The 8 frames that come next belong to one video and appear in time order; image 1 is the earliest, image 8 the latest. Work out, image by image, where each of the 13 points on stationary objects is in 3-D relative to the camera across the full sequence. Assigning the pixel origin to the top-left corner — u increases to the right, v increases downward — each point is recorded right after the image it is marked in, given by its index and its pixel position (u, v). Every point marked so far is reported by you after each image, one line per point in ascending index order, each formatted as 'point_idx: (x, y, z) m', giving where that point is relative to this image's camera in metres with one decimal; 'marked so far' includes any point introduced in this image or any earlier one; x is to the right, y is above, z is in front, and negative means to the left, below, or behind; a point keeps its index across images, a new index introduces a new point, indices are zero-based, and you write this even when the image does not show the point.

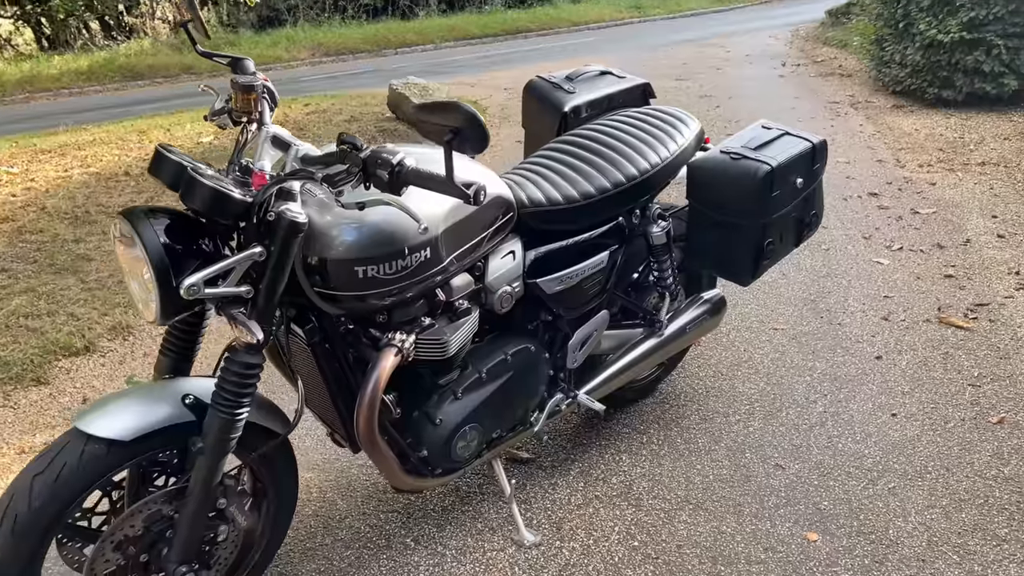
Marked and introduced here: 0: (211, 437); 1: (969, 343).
0: (-0.6, -0.3, +1.8) m
1: (+1.8, -0.2, +3.4) m
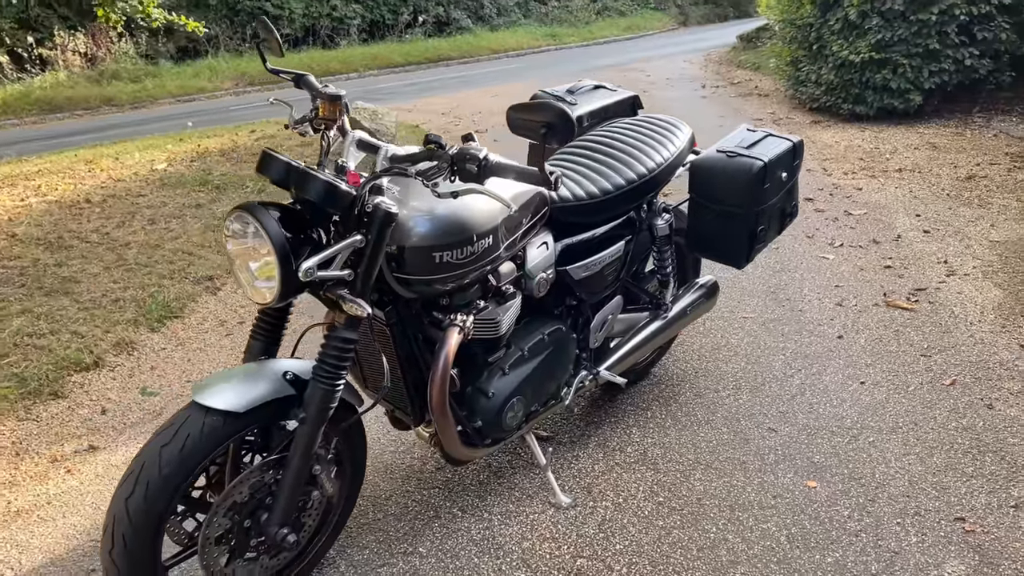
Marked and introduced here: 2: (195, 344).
0: (-0.5, -0.3, +2.0) m
1: (+1.8, -0.1, +3.9) m
2: (-1.5, -0.3, +4.1) m
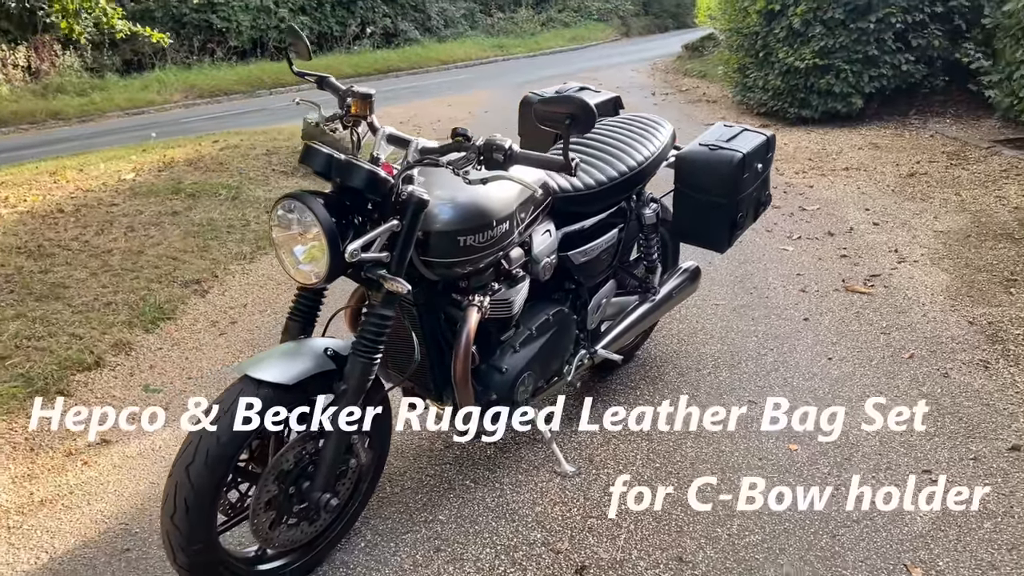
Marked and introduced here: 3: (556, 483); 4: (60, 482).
0: (-0.4, -0.2, +2.2) m
1: (+1.7, -0.1, +4.2) m
2: (-1.6, -0.3, +4.2) m
3: (+0.1, -0.6, +2.9) m
4: (-1.6, -0.7, +3.1) m
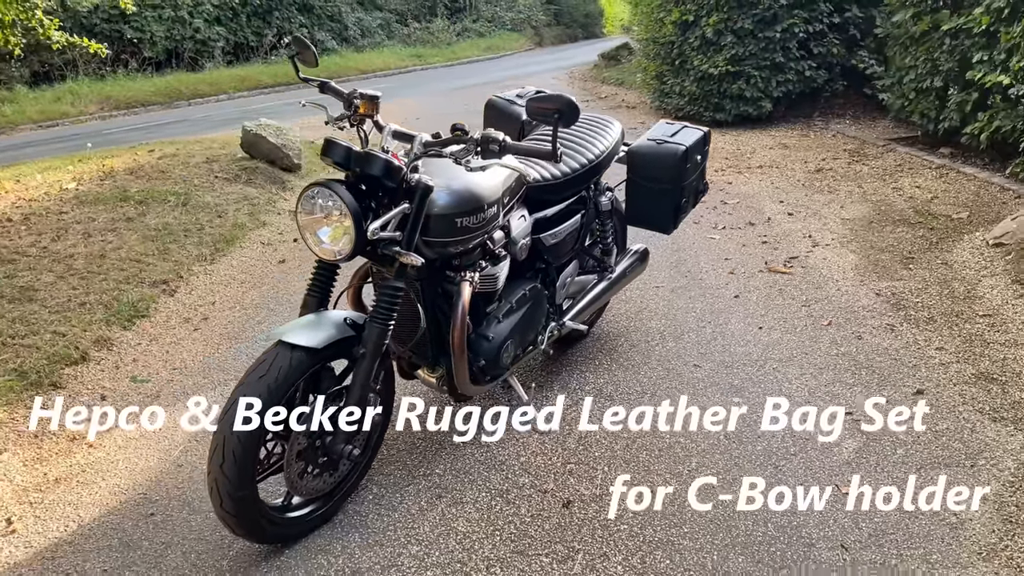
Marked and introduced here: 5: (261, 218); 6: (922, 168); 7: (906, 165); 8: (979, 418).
0: (-0.4, -0.2, +2.5) m
1: (+1.5, 0.0, +4.7) m
2: (-1.8, -0.3, +4.5) m
3: (+0.1, -0.6, +3.2) m
4: (-1.7, -0.7, +3.3) m
5: (-1.9, +0.5, +6.6) m
6: (+3.3, +1.0, +7.2) m
7: (+3.3, +1.0, +7.3) m
8: (+1.7, -0.5, +3.2) m
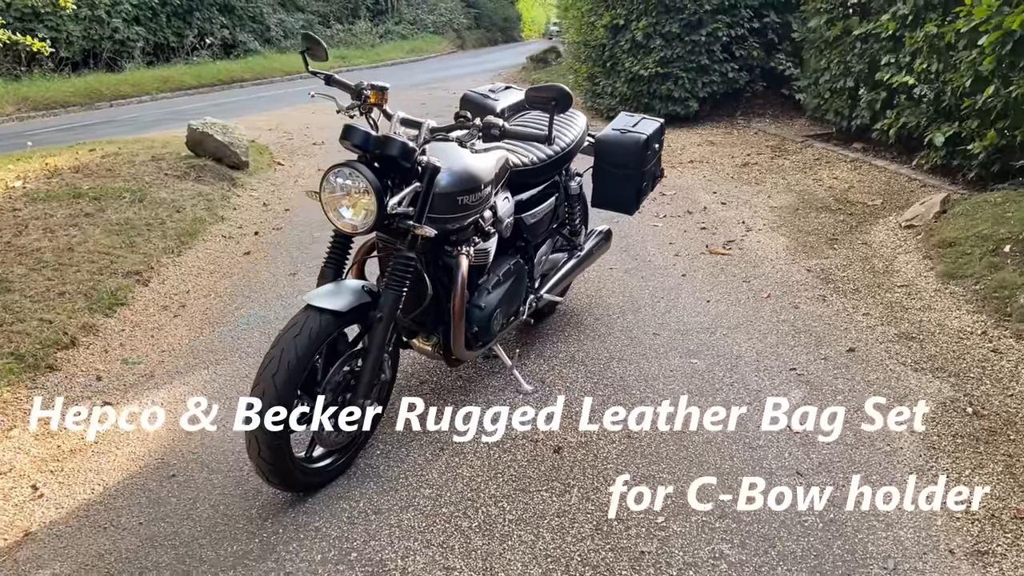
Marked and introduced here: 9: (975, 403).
0: (-0.4, -0.1, +2.9) m
1: (+1.3, +0.2, +5.2) m
2: (-1.9, -0.2, +4.6) m
3: (0.0, -0.5, +3.6) m
4: (-1.7, -0.6, +3.5) m
5: (-2.3, +0.6, +6.8) m
6: (+2.9, +1.1, +7.8) m
7: (+2.8, +1.2, +7.9) m
8: (+1.6, -0.3, +3.7) m
9: (+1.8, -0.4, +3.3) m
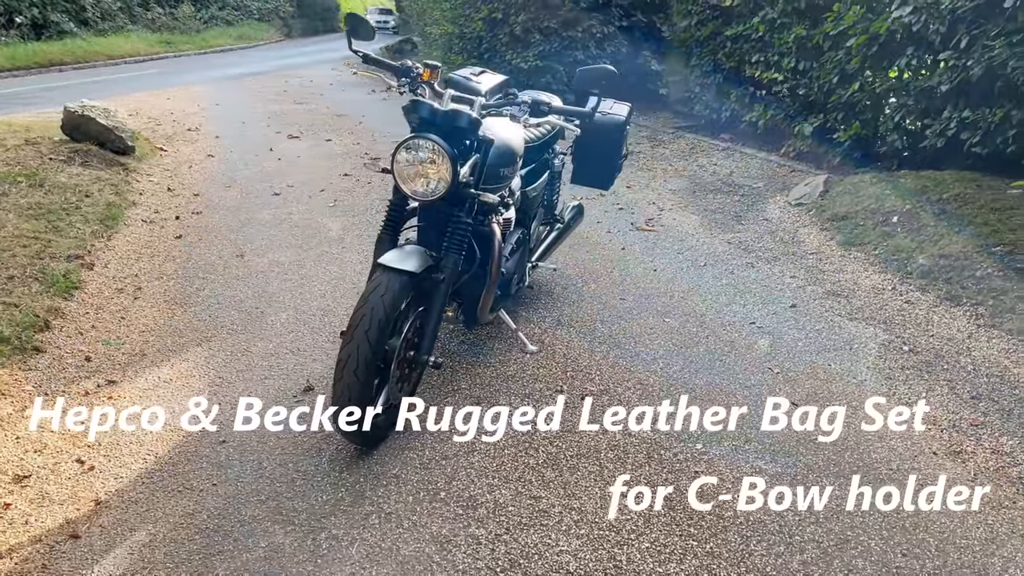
0: (-0.2, +0.1, +3.1) m
1: (+1.0, +0.3, +5.8) m
2: (-2.1, -0.1, +4.5) m
3: (+0.1, -0.3, +3.9) m
4: (-1.6, -0.5, +3.5) m
5: (-2.9, +0.7, +6.6) m
6: (+2.0, +1.4, +8.6) m
7: (+1.9, +1.4, +8.7) m
8: (+1.6, -0.2, +4.3) m
9: (+1.8, -0.2, +4.0) m
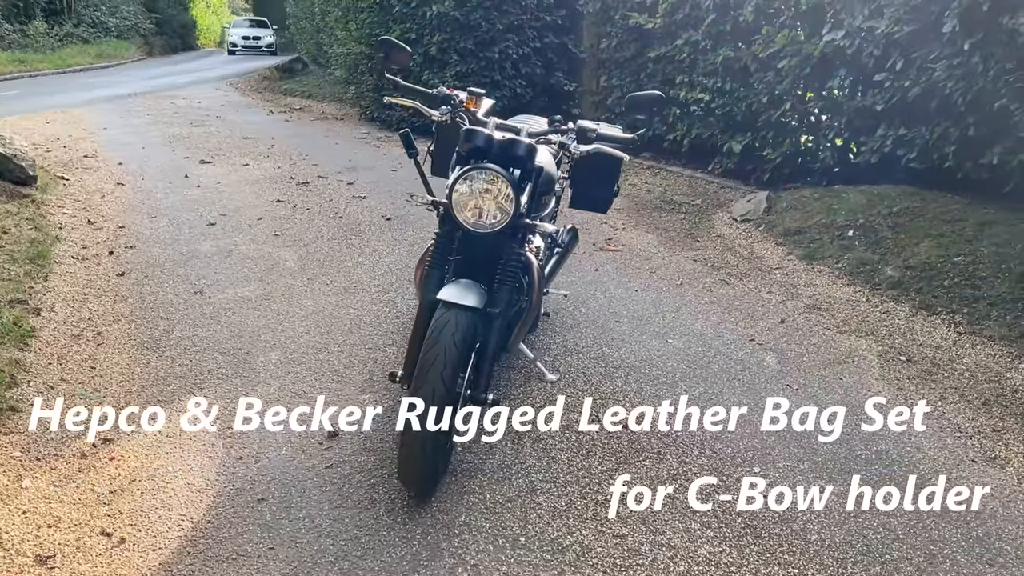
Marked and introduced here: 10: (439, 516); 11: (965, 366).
0: (0.0, 0.0, +3.0) m
1: (+0.8, +0.2, +5.8) m
2: (-2.0, -0.3, +4.1) m
3: (+0.2, -0.4, +3.8) m
4: (-1.4, -0.7, +3.1) m
5: (-3.2, +0.4, +6.0) m
6: (+1.3, +1.2, +8.8) m
7: (+1.1, +1.2, +8.8) m
8: (+1.6, -0.2, +4.5) m
9: (+1.9, -0.3, +4.2) m
10: (-0.2, -0.7, +2.9) m
11: (+2.1, -0.4, +4.0) m
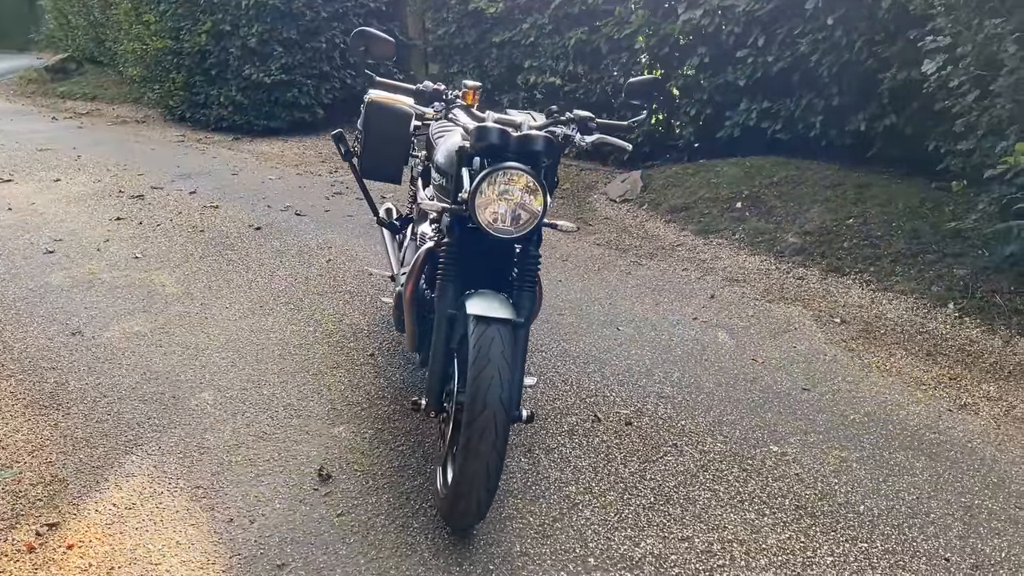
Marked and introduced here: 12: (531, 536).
0: (+0.1, -0.1, +2.8) m
1: (+0.1, +0.3, +5.7) m
2: (-2.1, -0.5, +3.4) m
3: (+0.1, -0.4, +3.6) m
4: (-1.3, -0.8, +2.6) m
5: (-3.8, 0.0, +4.9) m
6: (-0.2, +1.3, +8.7) m
7: (-0.4, +1.3, +8.7) m
8: (+1.3, -0.1, +4.6) m
9: (+1.6, -0.1, +4.4) m
10: (-0.1, -0.8, +2.6) m
11: (+1.9, -0.2, +4.3) m
12: (+0.1, -0.8, +2.7) m
